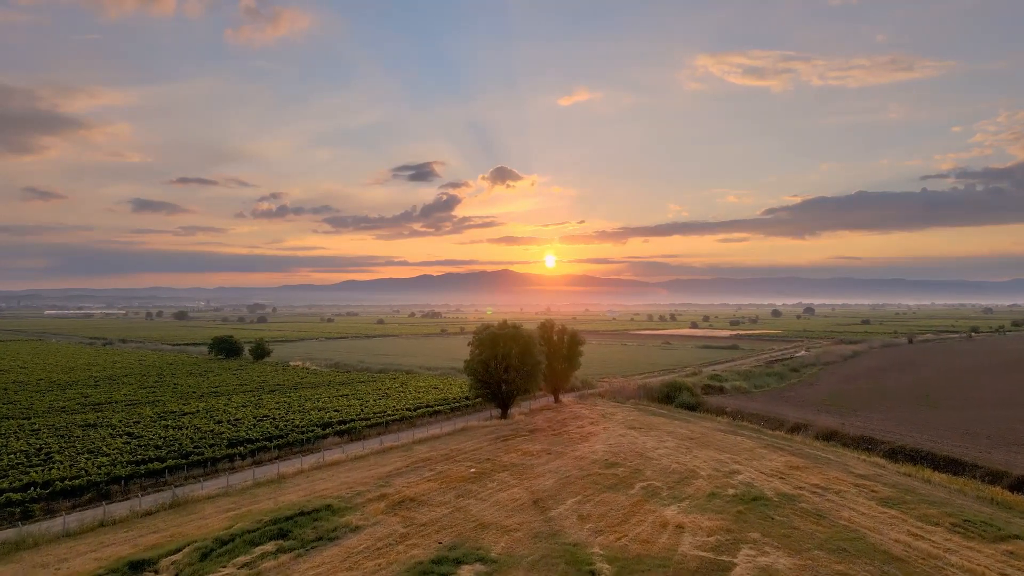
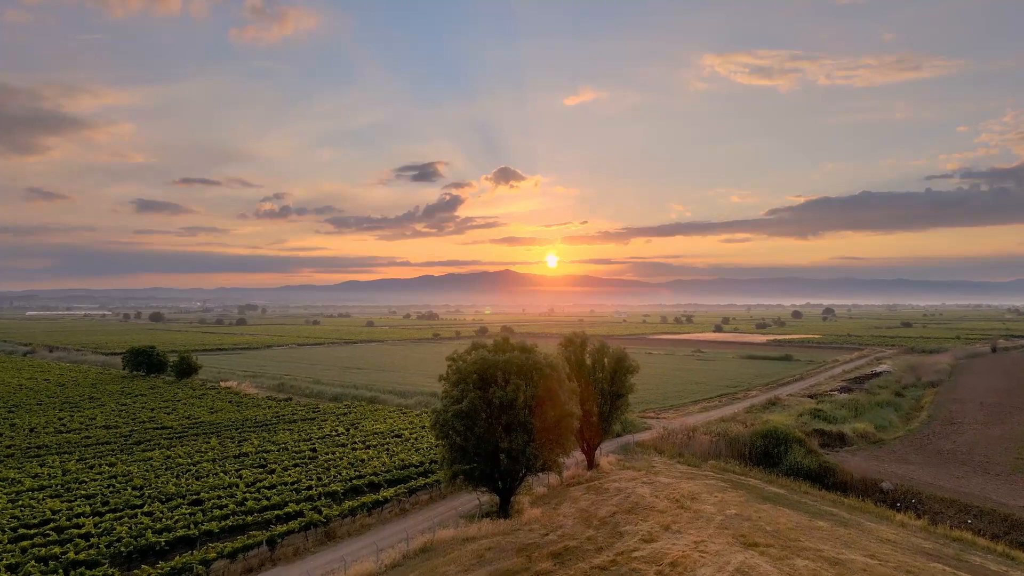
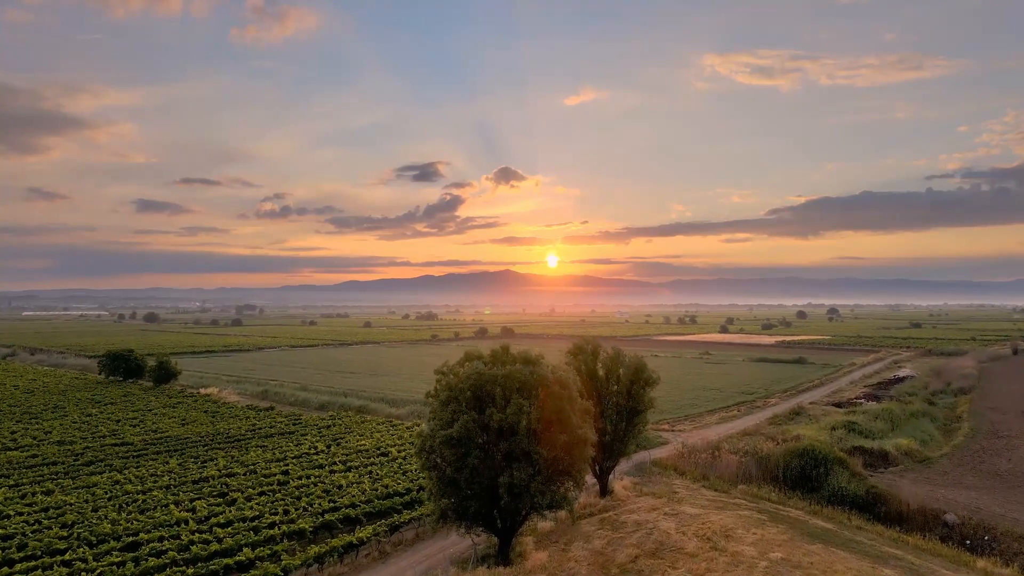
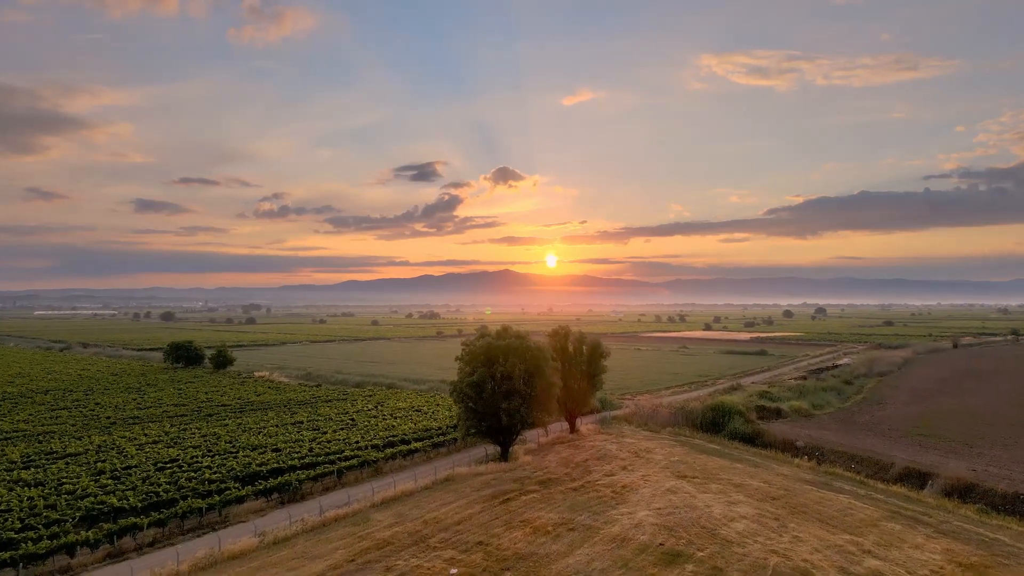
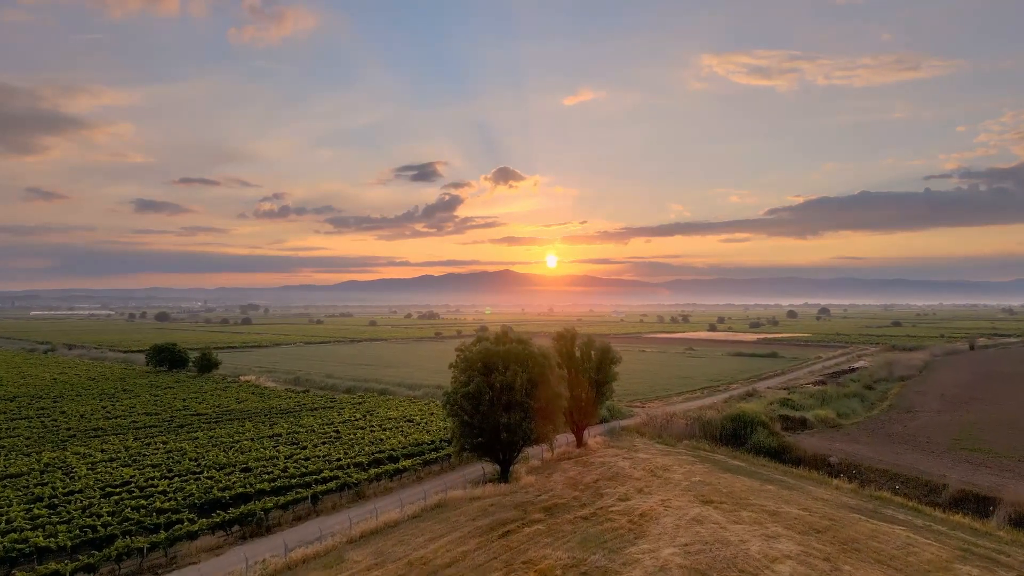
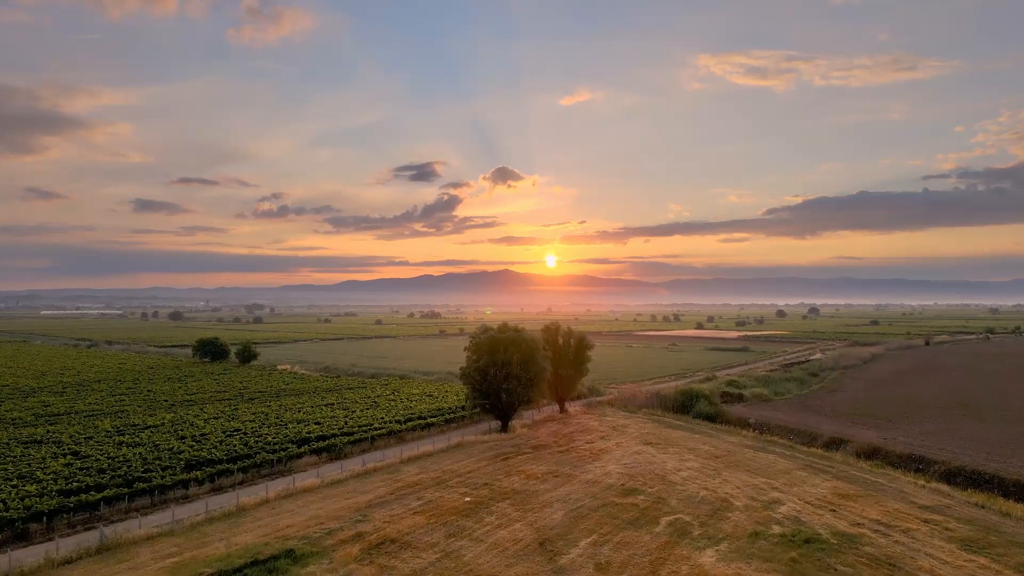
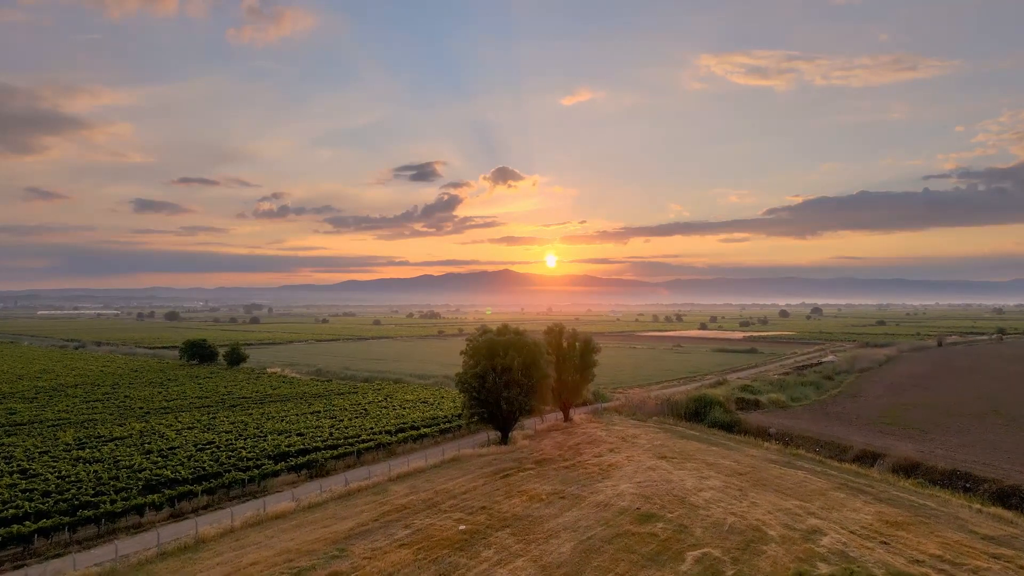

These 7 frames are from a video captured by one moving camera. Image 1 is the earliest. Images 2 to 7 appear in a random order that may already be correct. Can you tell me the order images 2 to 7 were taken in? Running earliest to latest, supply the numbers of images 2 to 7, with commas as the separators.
6, 7, 4, 5, 2, 3
